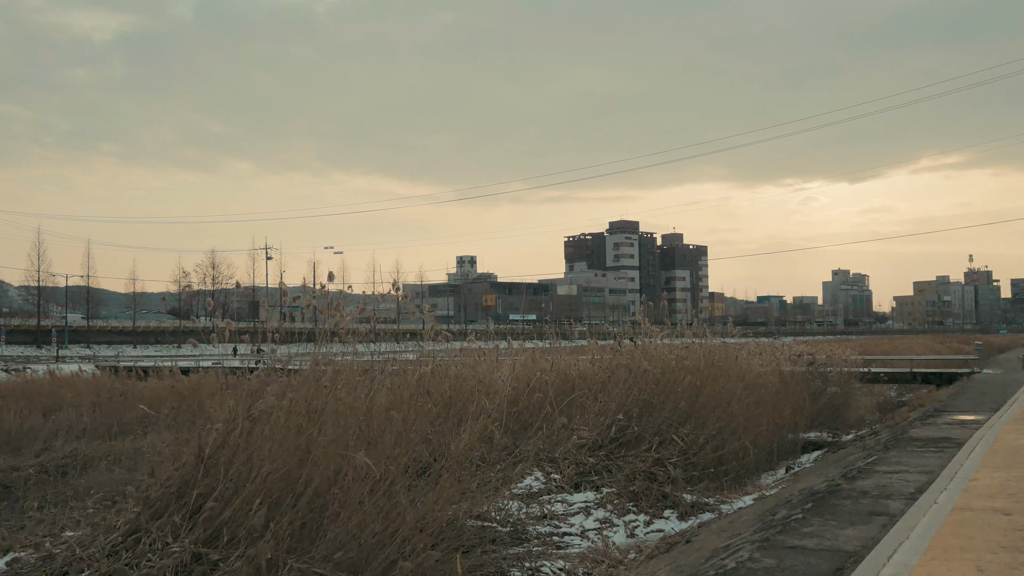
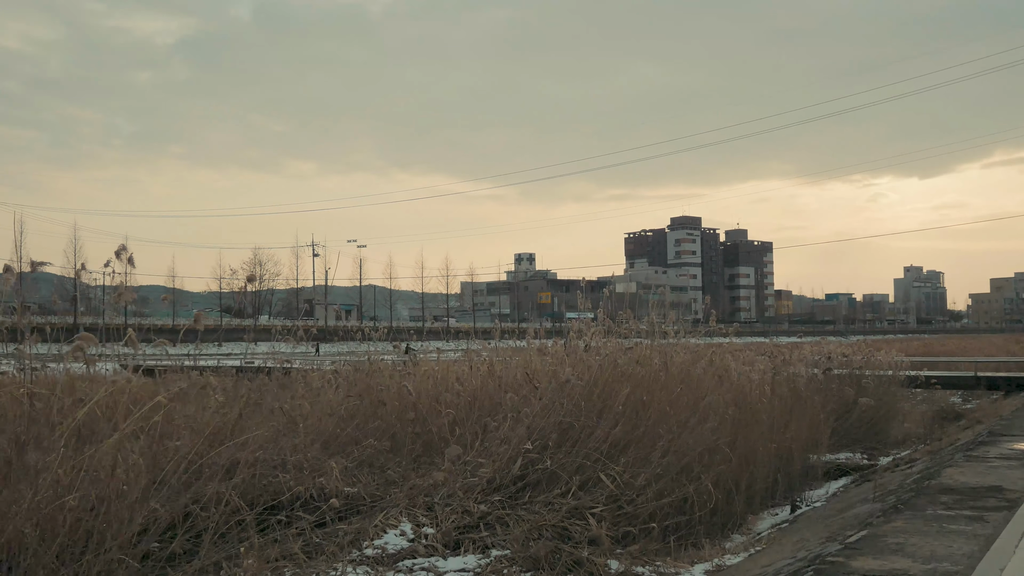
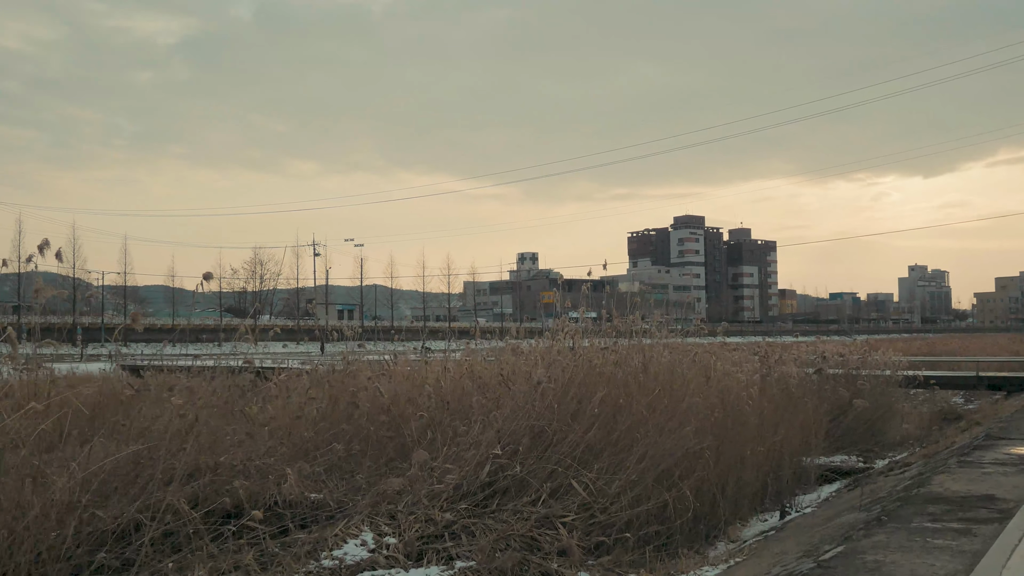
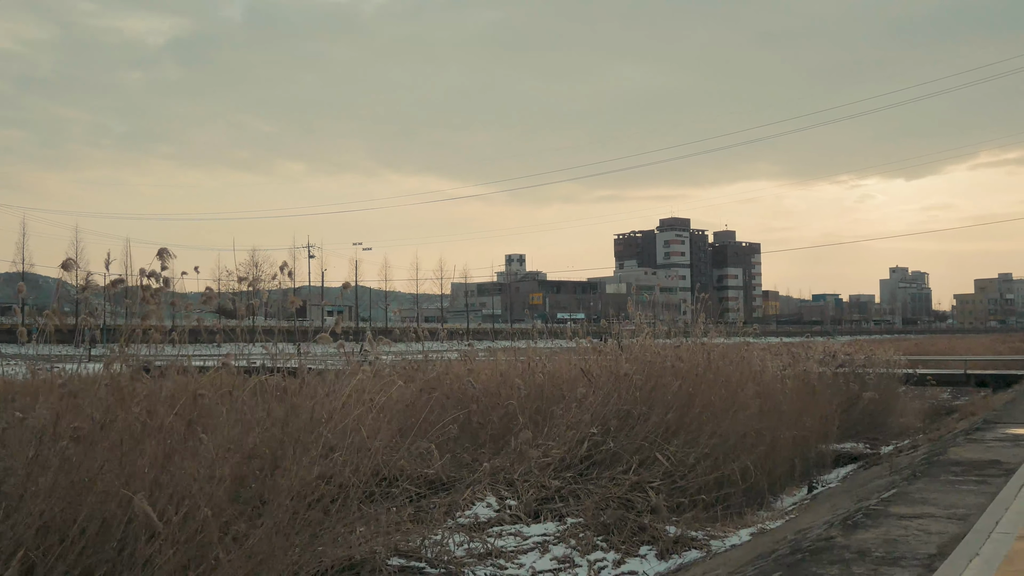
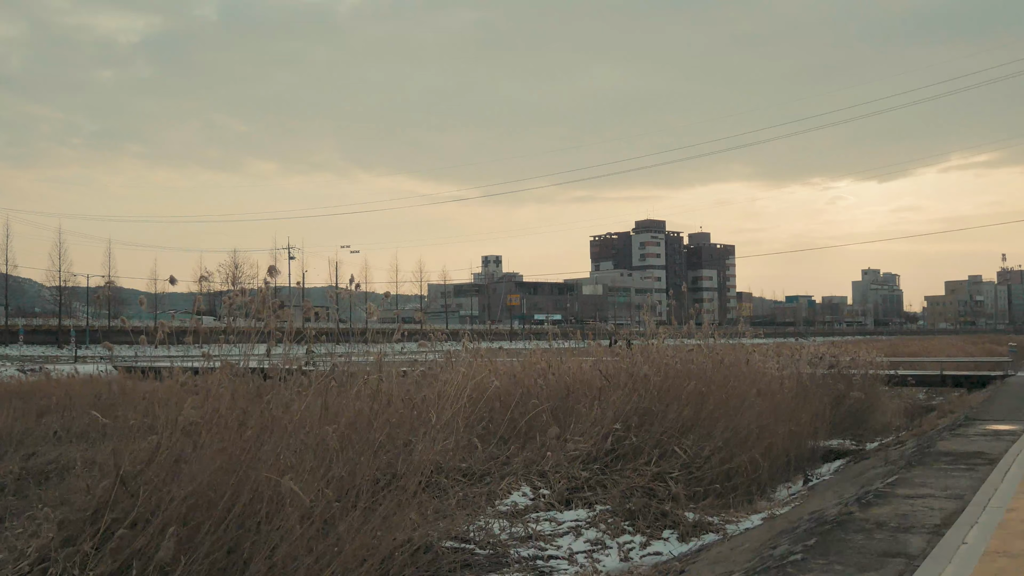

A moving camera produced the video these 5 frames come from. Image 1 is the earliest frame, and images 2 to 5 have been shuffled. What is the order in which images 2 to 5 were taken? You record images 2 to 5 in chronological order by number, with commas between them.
5, 4, 2, 3
